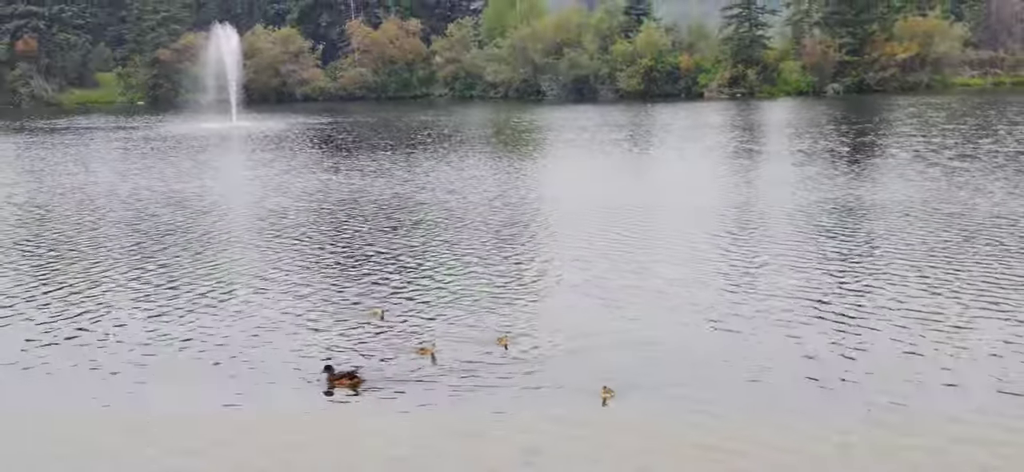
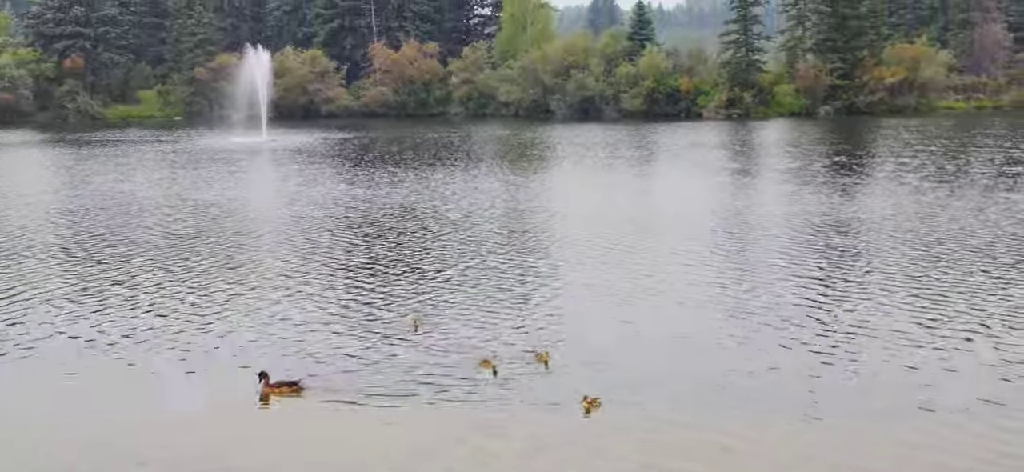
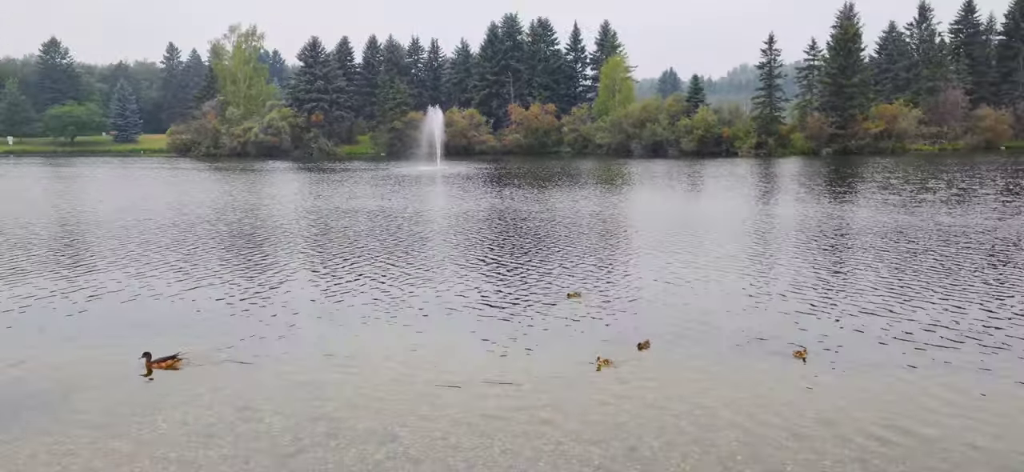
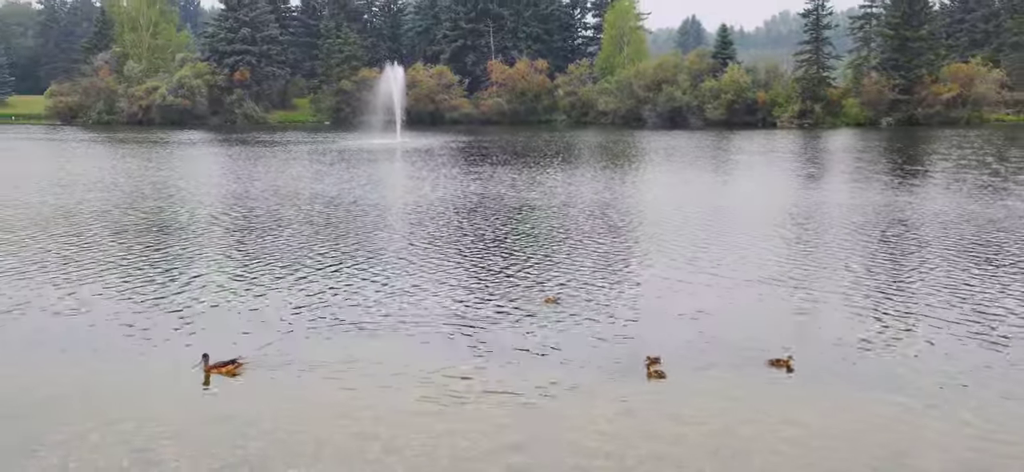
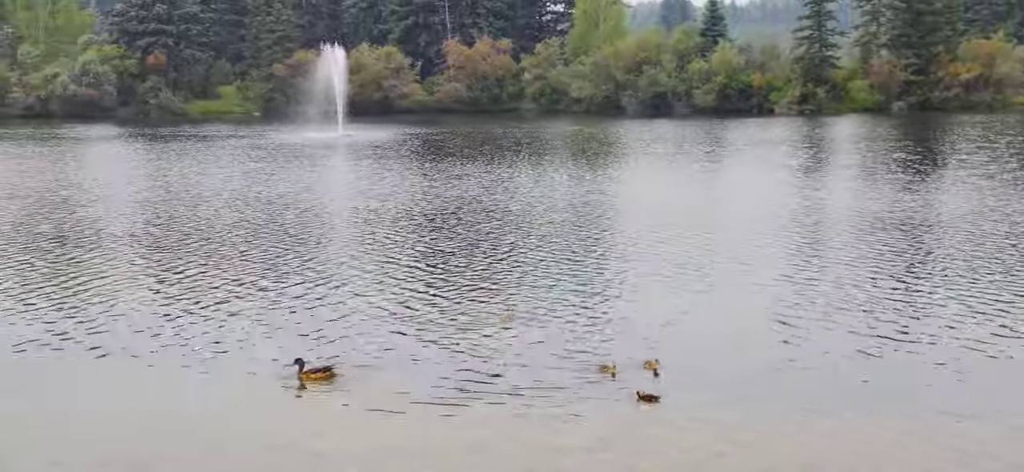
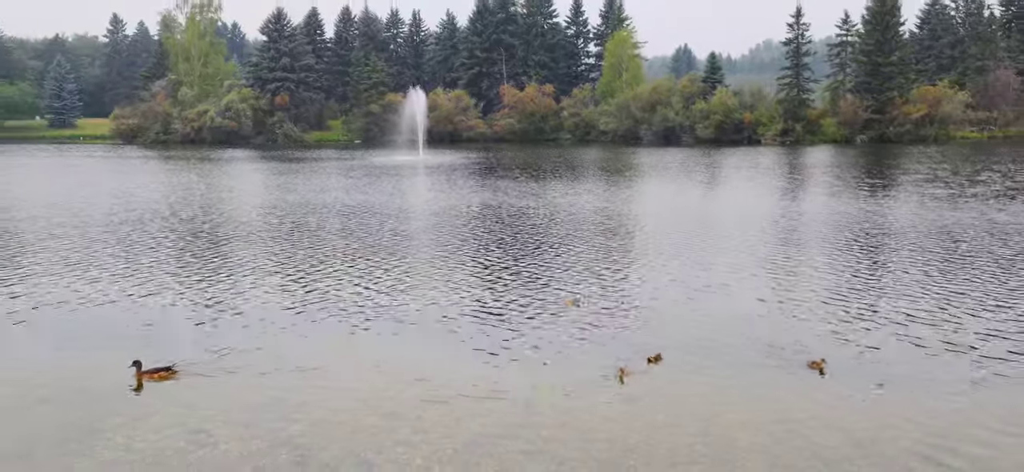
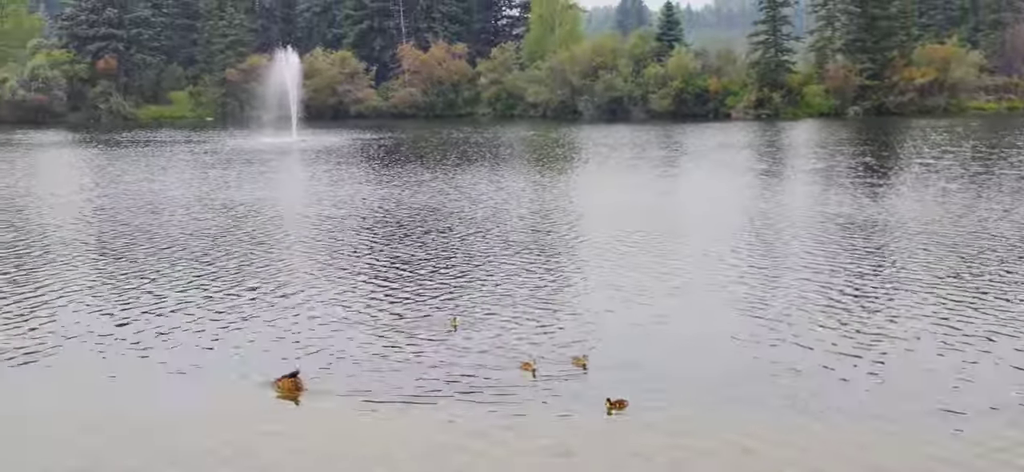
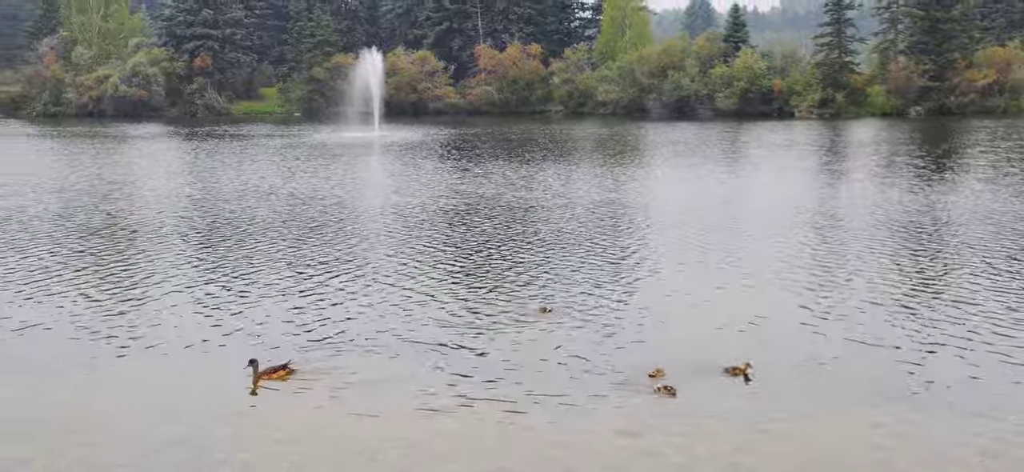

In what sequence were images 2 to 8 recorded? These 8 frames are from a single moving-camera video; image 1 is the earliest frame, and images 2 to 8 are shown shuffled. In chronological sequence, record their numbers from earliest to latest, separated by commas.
2, 7, 5, 8, 4, 6, 3
